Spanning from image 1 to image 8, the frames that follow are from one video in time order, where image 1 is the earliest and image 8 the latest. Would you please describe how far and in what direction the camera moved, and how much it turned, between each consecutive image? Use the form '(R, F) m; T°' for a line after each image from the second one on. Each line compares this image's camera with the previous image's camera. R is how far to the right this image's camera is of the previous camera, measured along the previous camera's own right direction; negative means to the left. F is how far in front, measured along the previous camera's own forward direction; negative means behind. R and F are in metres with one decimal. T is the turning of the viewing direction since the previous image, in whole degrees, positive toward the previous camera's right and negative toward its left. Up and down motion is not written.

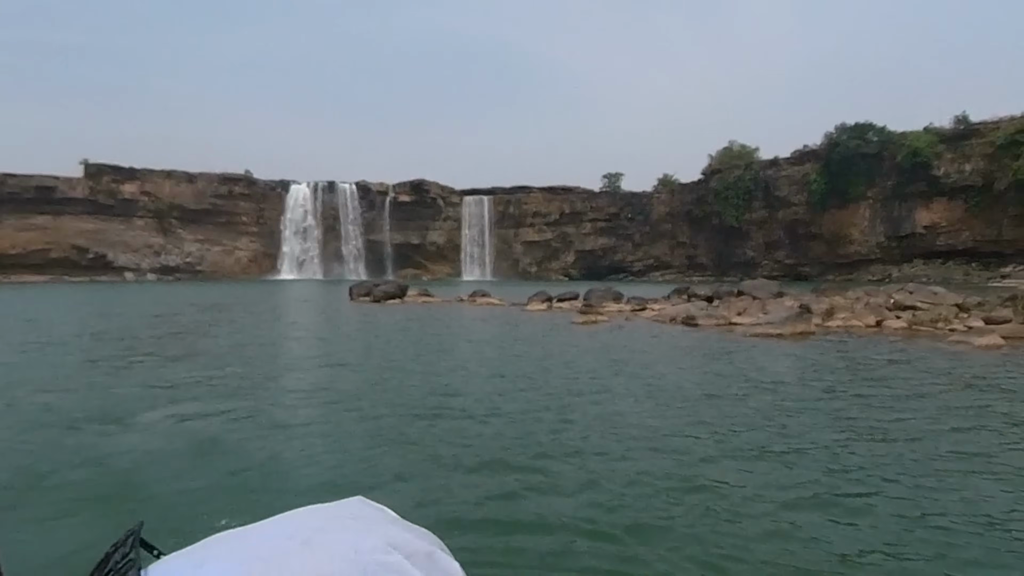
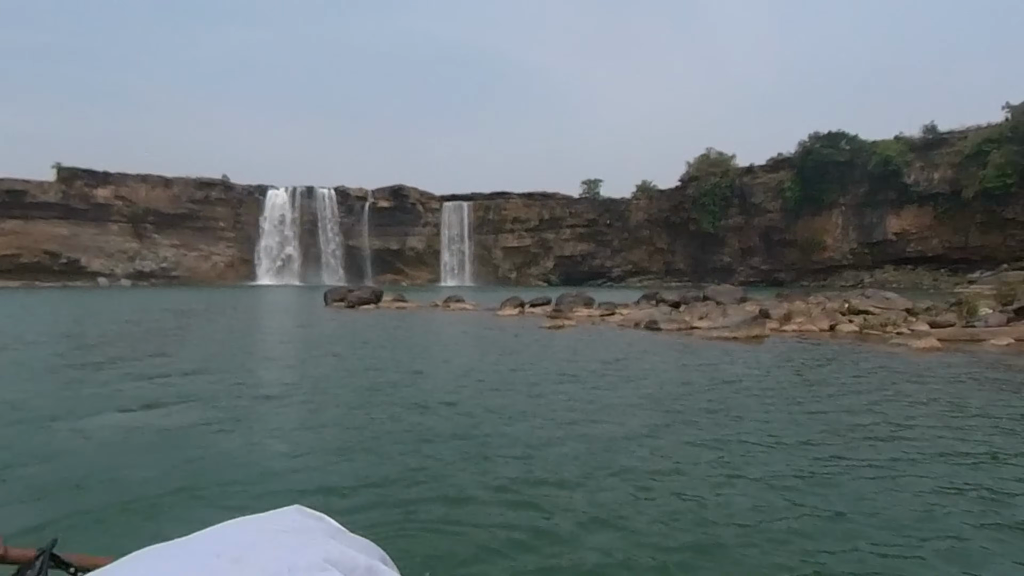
(+0.1, -0.2) m; +2°
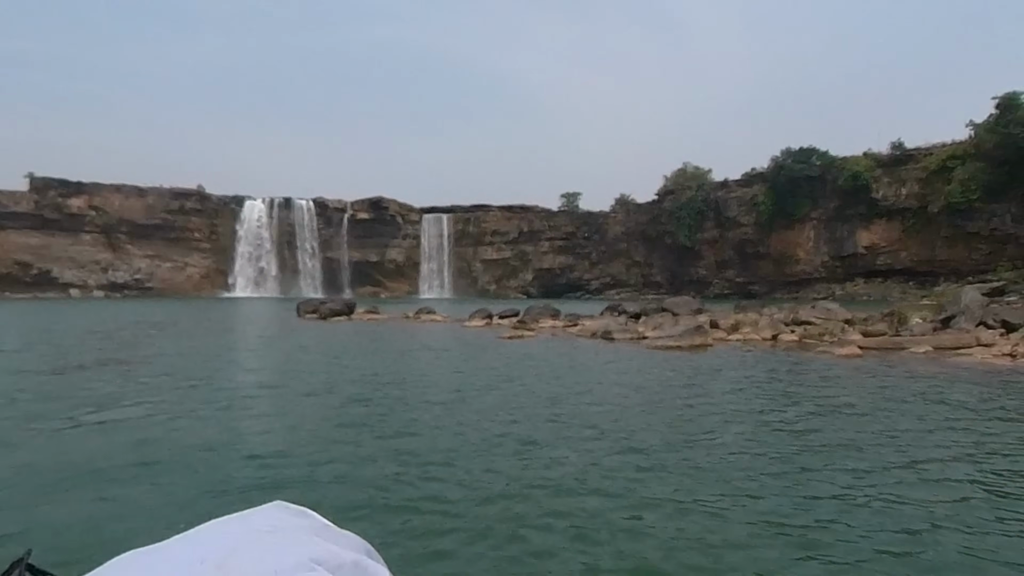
(+0.1, -0.4) m; +2°
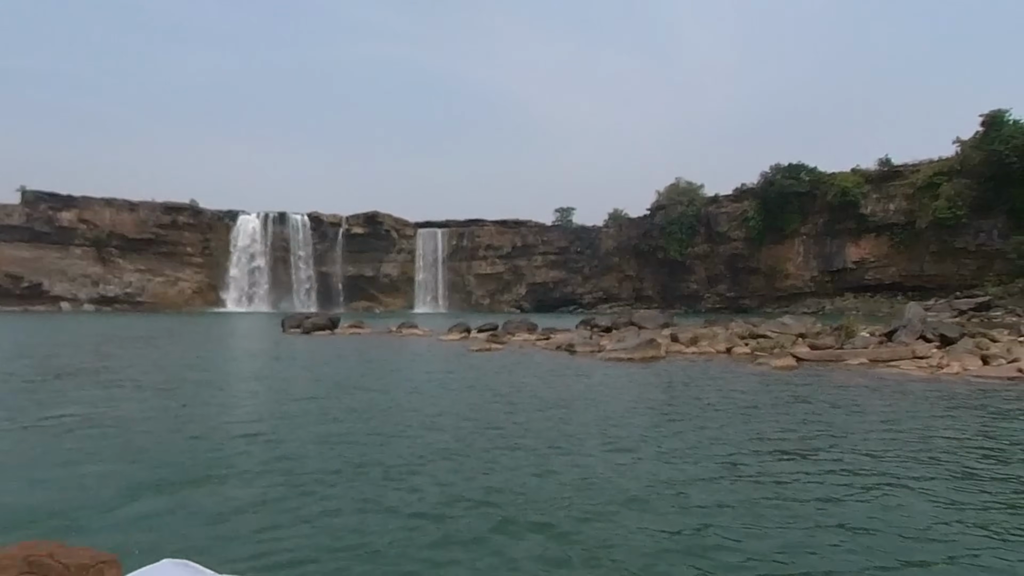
(+0.3, -0.4) m; 0°
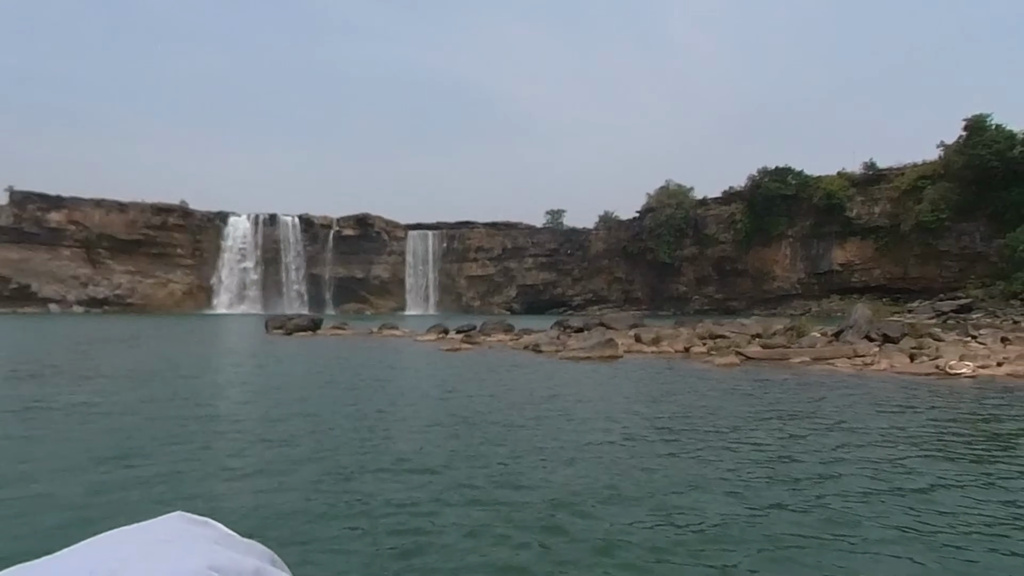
(+0.2, -0.4) m; +1°
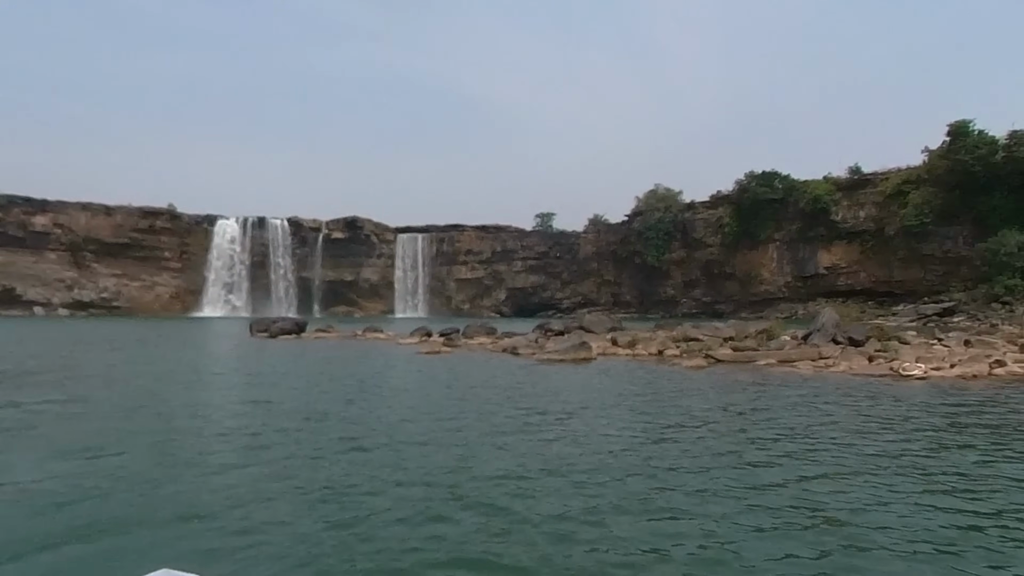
(+0.1, -0.2) m; +1°
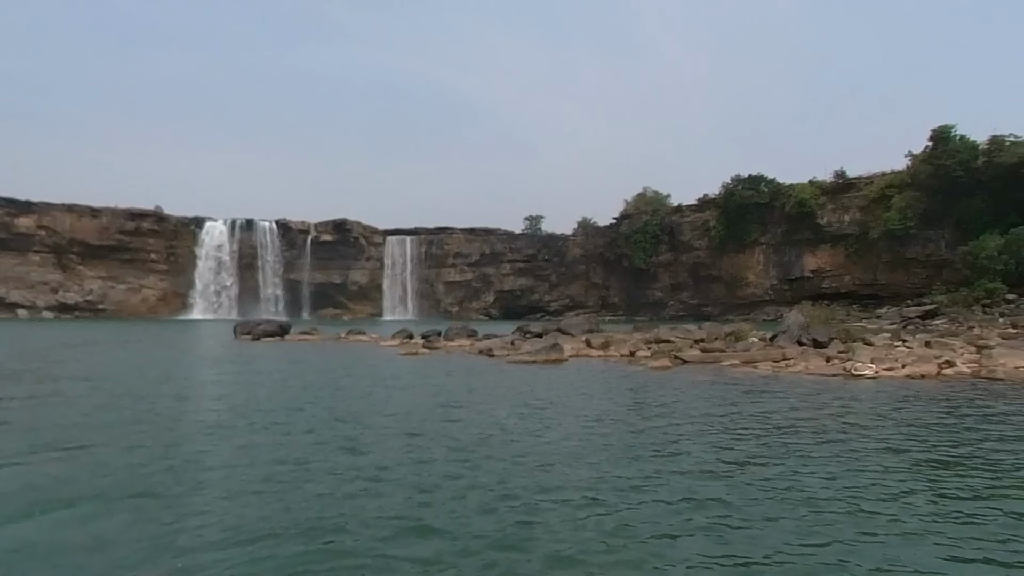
(+0.2, -0.2) m; +1°
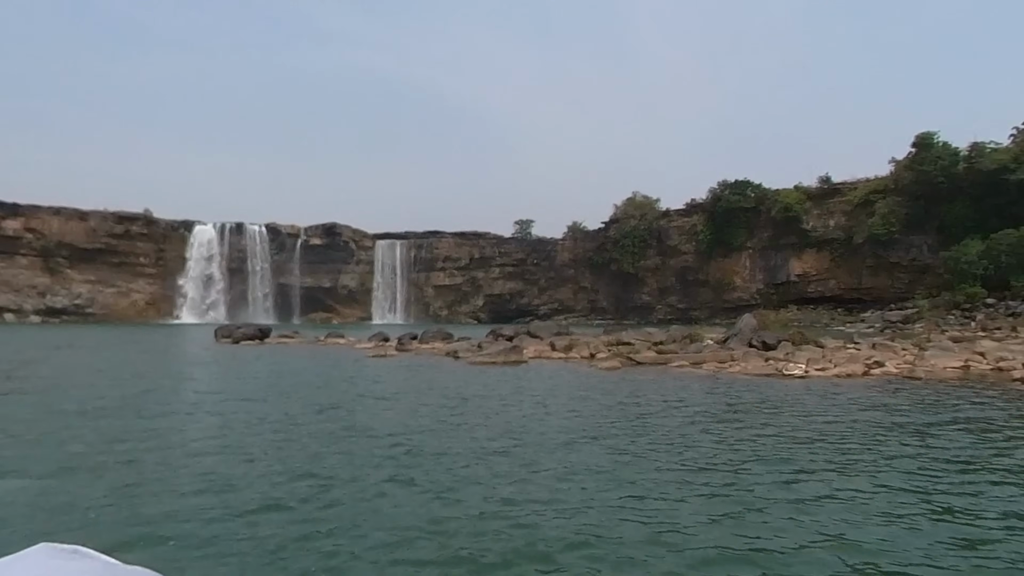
(+0.3, -0.5) m; +1°
